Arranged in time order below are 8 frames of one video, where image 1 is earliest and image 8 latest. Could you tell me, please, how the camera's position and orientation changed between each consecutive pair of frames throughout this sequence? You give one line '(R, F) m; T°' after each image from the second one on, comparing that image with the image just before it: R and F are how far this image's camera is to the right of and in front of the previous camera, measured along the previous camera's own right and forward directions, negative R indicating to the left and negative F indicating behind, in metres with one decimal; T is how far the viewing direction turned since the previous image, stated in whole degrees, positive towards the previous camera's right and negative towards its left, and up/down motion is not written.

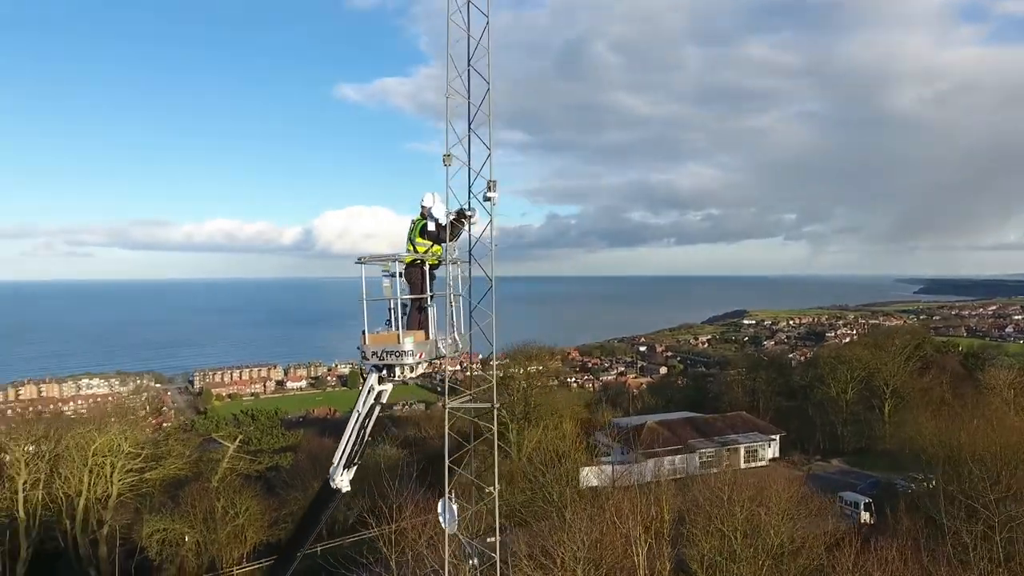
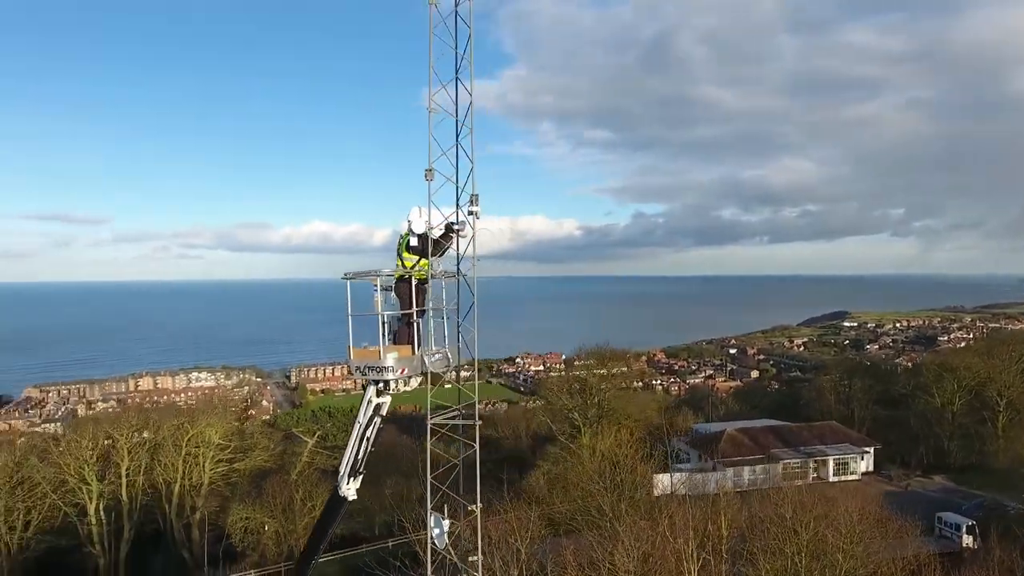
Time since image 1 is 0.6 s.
(+0.6, +0.1) m; -8°
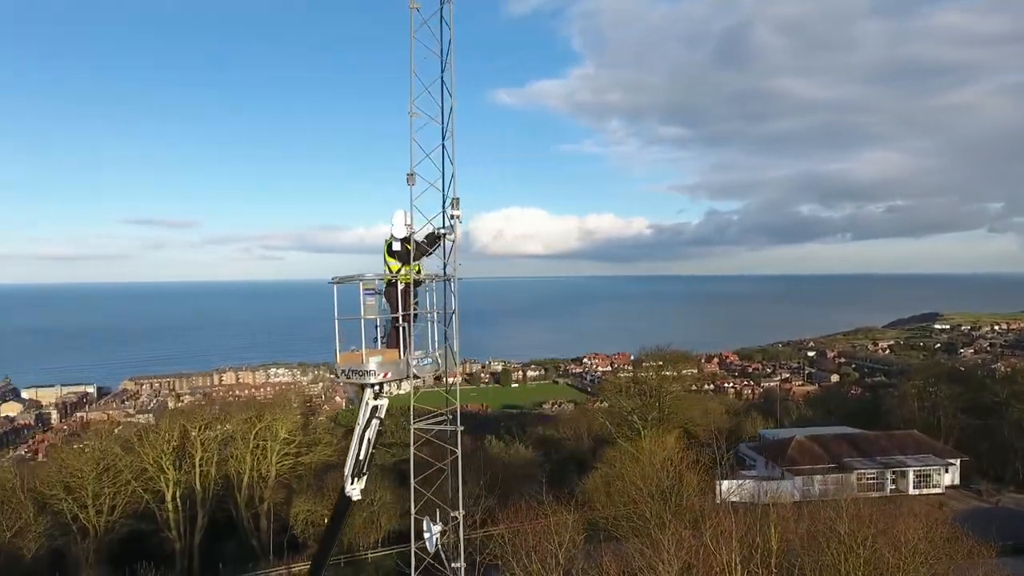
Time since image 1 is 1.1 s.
(+0.5, +0.1) m; -6°
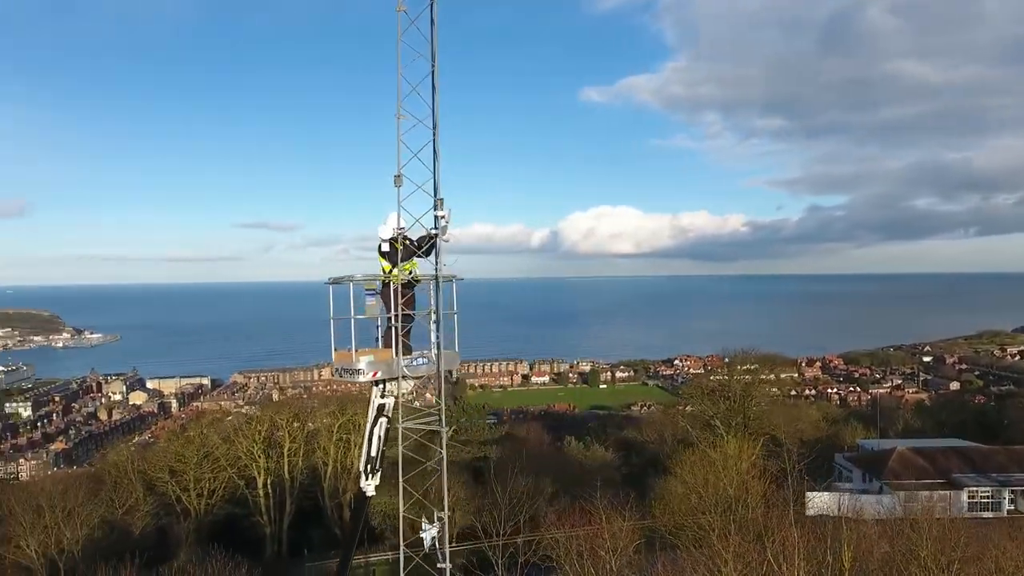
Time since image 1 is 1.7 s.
(+0.7, +0.1) m; -8°
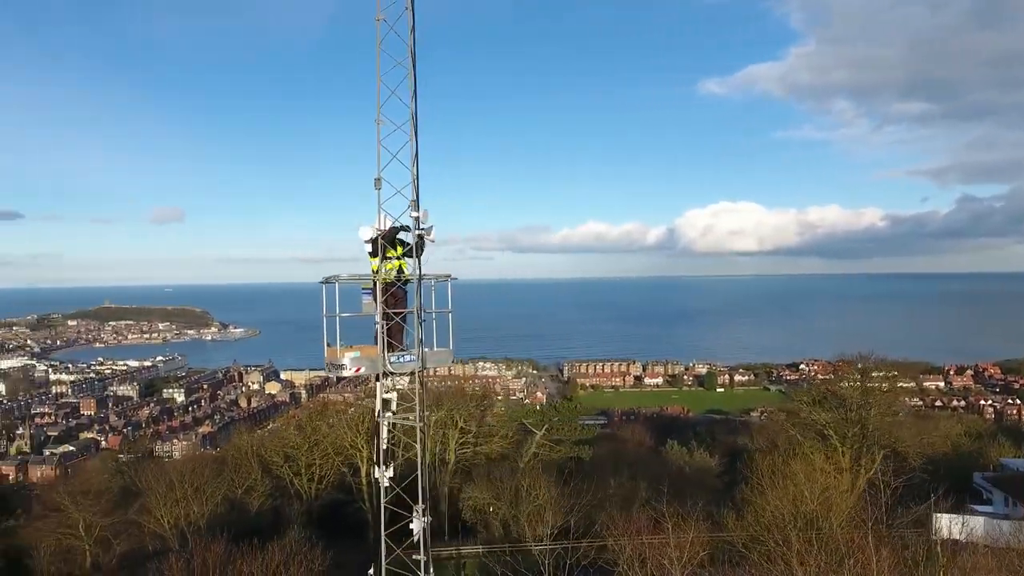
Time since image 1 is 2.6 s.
(+0.9, +0.1) m; -10°
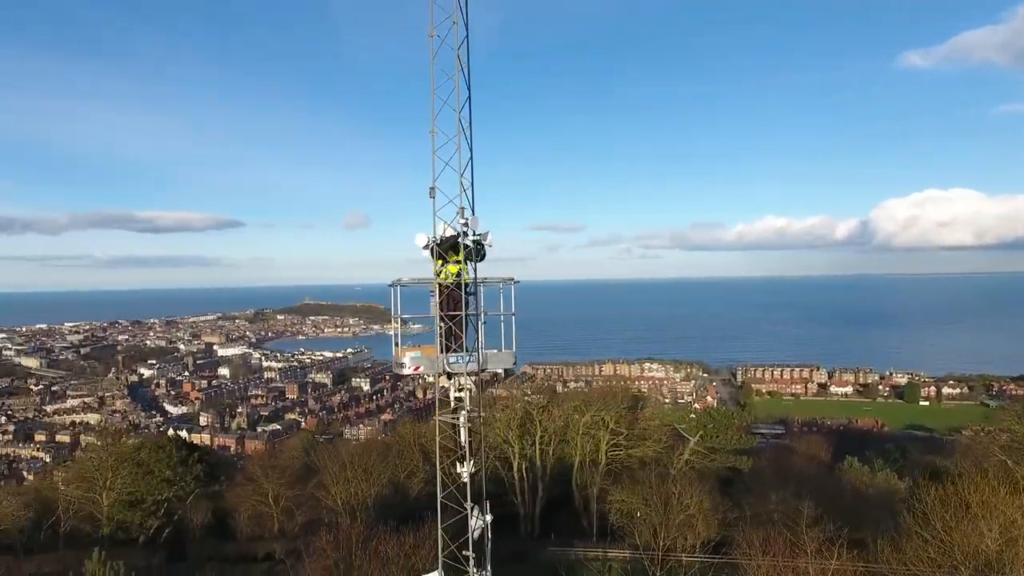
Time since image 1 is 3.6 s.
(+0.8, +0.1) m; -15°
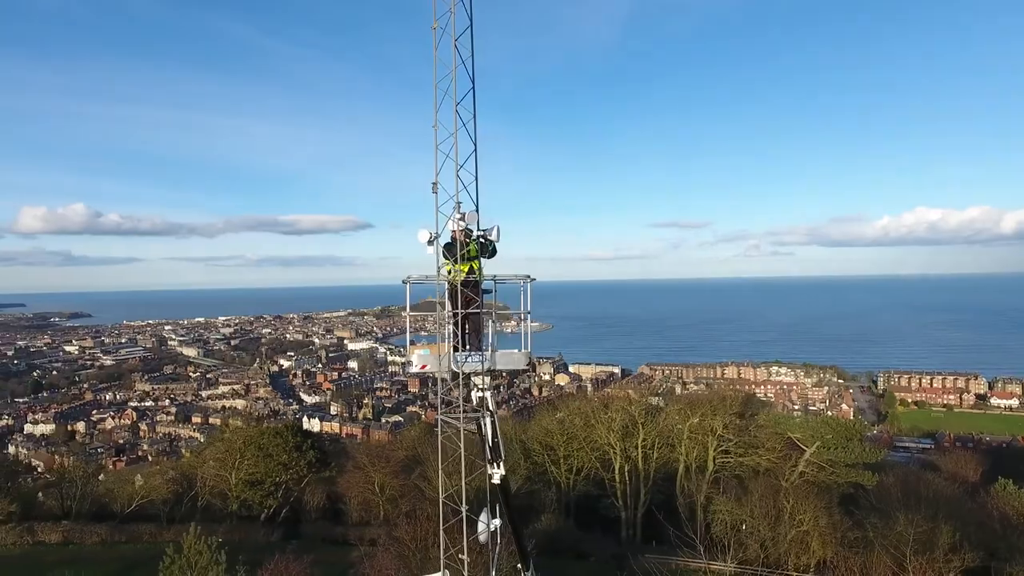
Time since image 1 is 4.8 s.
(+0.8, +0.2) m; -11°
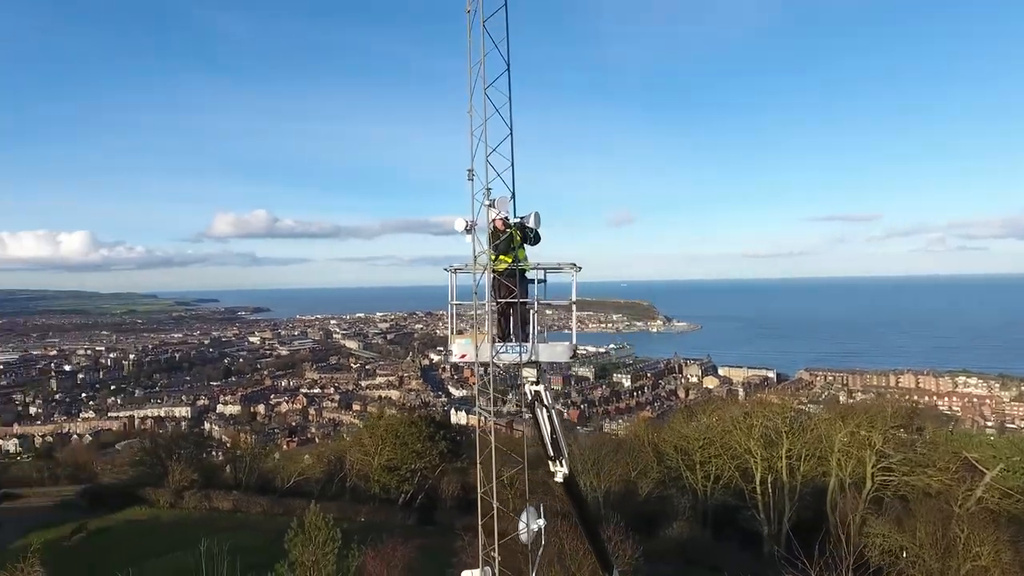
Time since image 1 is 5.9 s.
(+0.7, +0.3) m; -13°
